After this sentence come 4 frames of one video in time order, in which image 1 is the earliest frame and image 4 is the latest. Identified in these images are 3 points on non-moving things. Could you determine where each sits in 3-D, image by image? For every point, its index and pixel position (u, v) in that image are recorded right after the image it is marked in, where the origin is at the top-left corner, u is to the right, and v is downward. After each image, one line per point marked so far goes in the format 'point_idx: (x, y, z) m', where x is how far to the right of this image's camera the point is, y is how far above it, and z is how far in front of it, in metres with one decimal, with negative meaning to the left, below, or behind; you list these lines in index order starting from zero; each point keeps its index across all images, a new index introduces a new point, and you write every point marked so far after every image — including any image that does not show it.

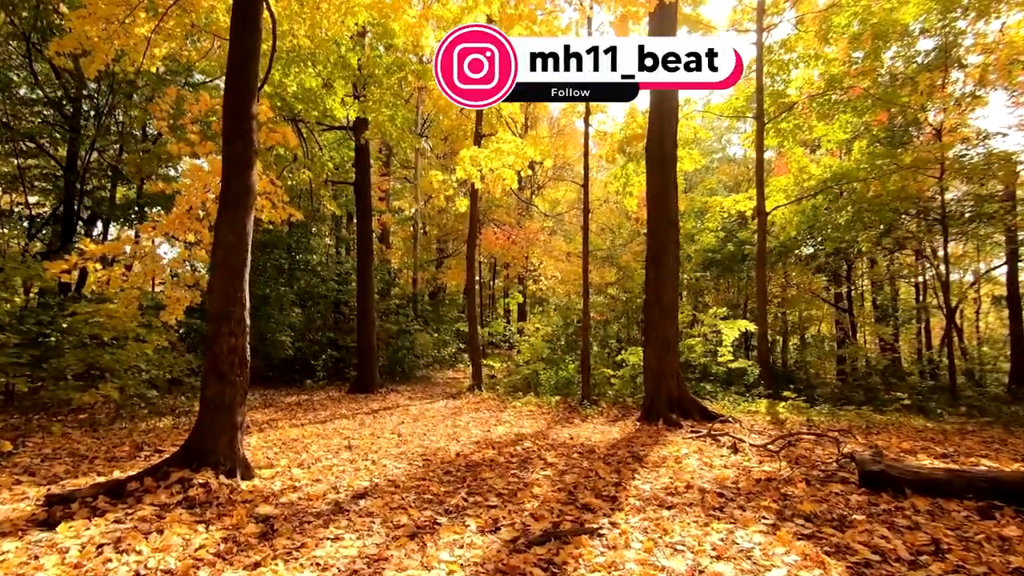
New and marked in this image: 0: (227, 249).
0: (-2.4, +0.3, +4.2) m
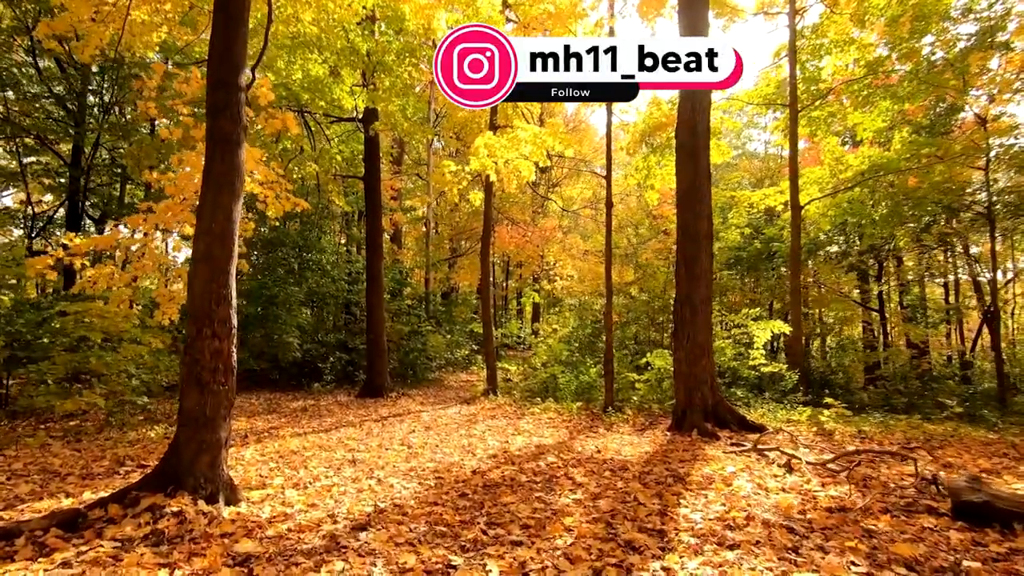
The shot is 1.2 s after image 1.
0: (-2.2, +0.4, +3.7) m
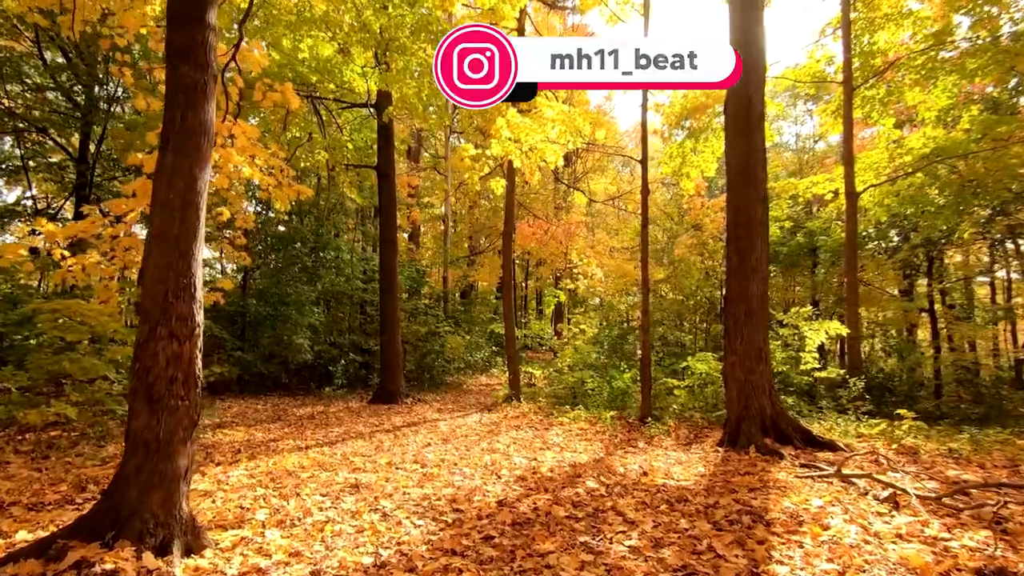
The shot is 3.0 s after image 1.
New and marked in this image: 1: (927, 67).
0: (-2.0, +0.4, +2.9) m
1: (+8.2, +4.4, +9.8) m
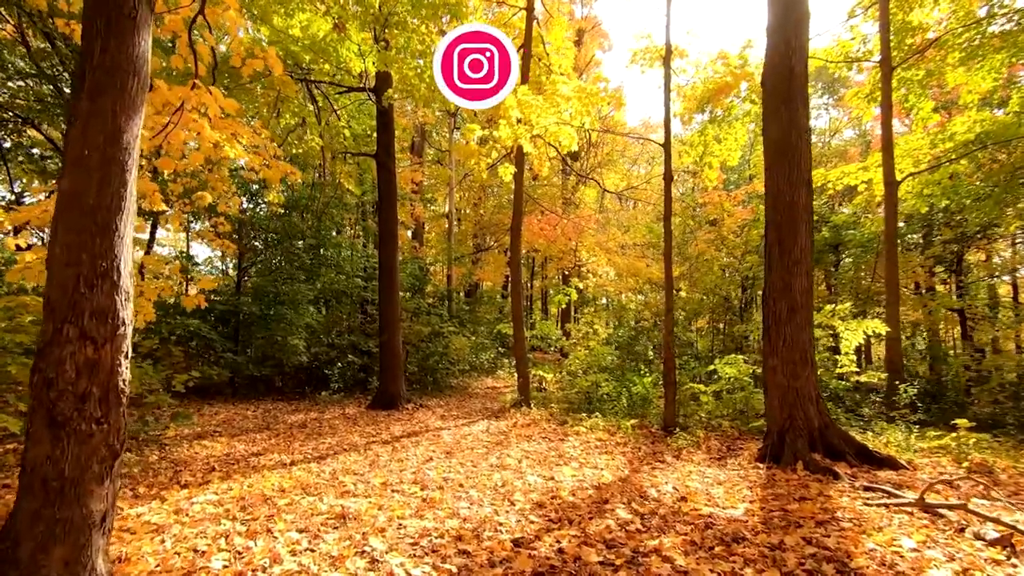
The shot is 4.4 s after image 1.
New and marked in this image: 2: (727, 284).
0: (-1.9, +0.5, +2.2) m
1: (+8.4, +4.4, +9.0) m
2: (+5.3, +0.1, +12.2) m
